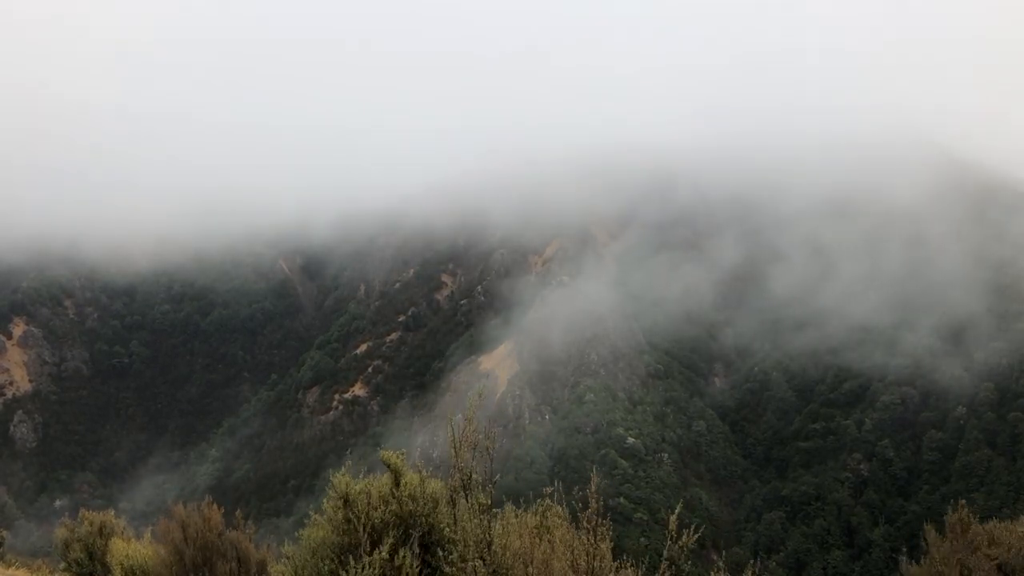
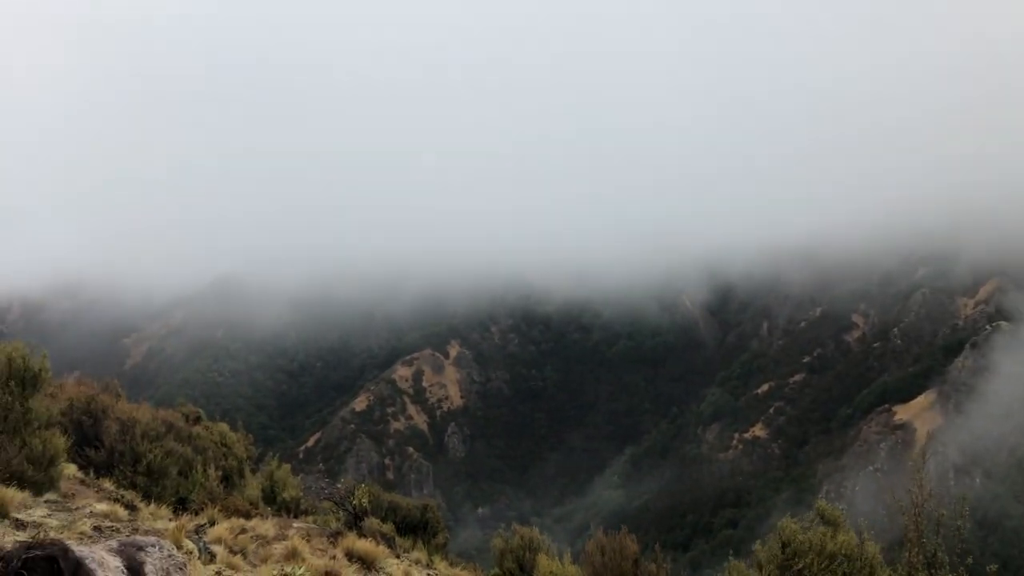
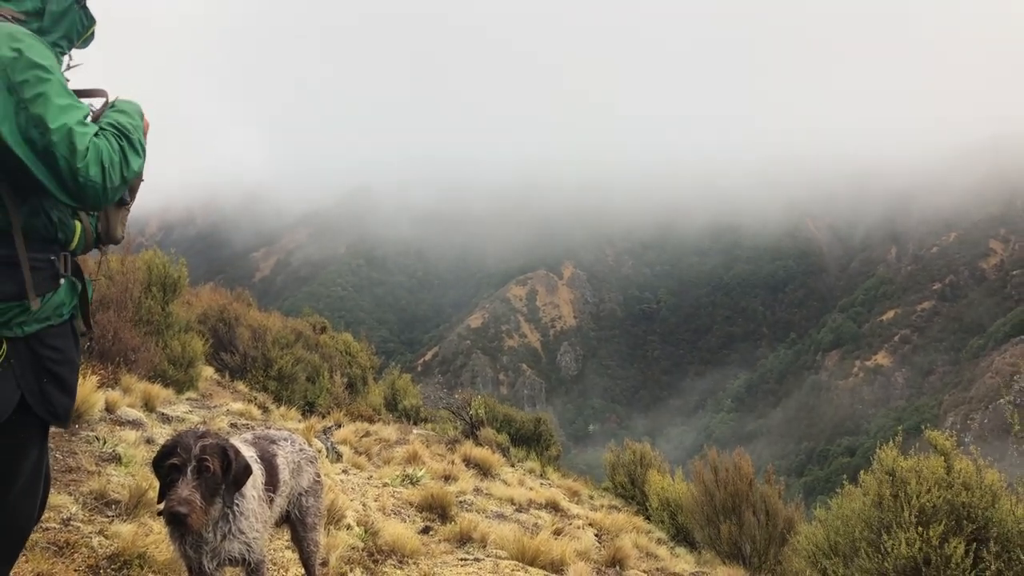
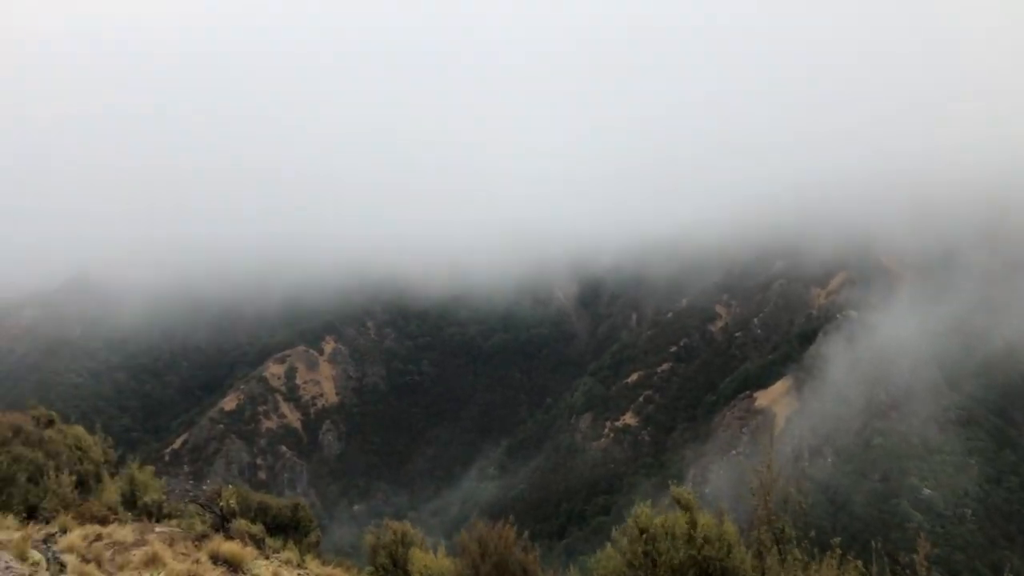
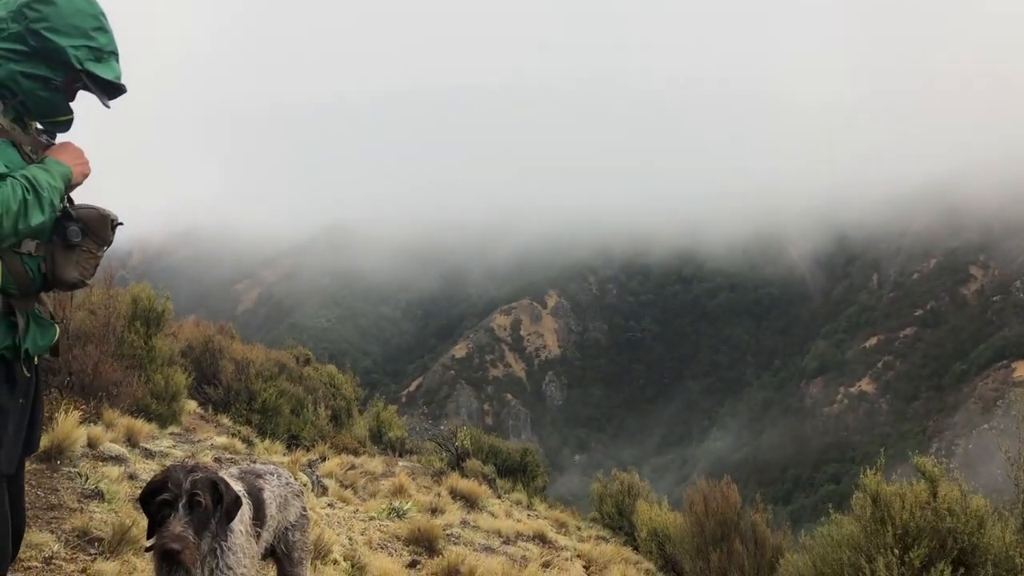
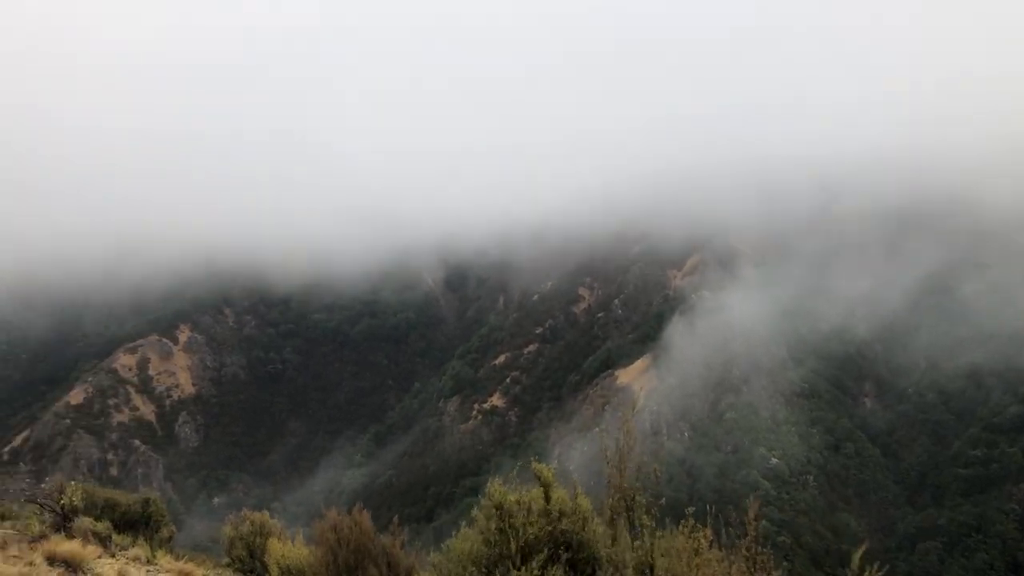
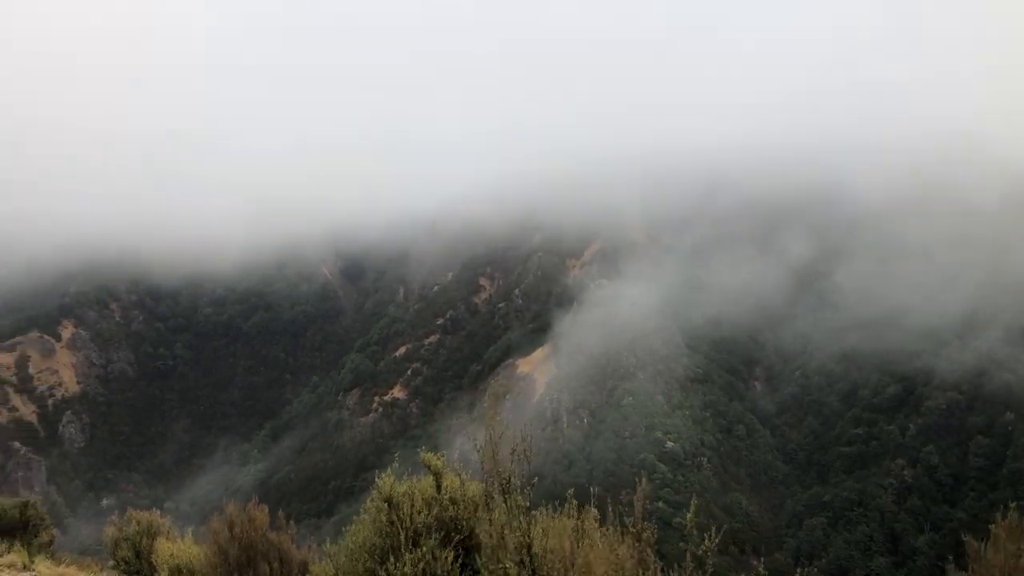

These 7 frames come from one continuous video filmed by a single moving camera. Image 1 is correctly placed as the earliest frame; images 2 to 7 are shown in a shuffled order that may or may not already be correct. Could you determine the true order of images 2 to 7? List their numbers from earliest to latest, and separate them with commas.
7, 6, 4, 2, 5, 3
